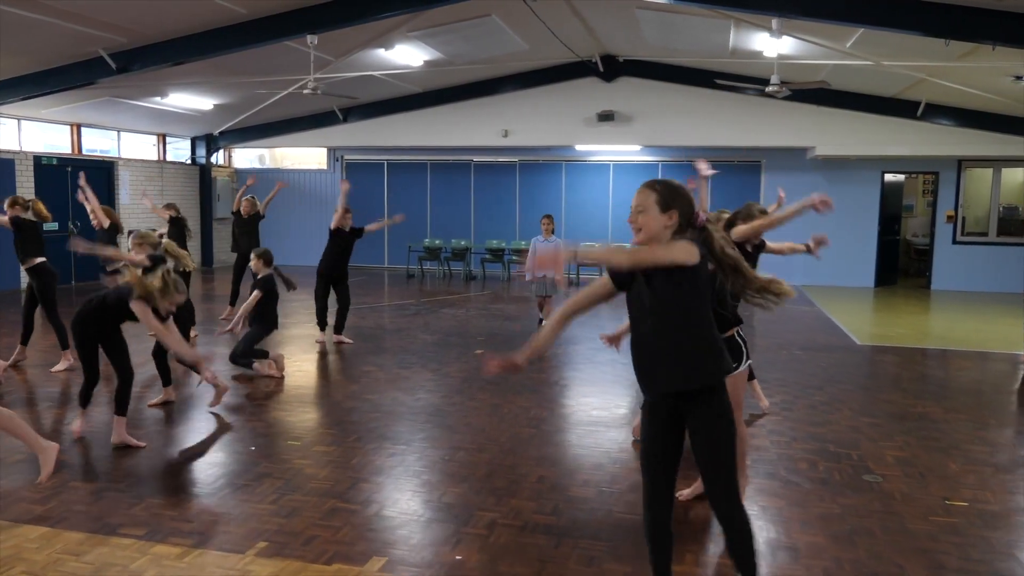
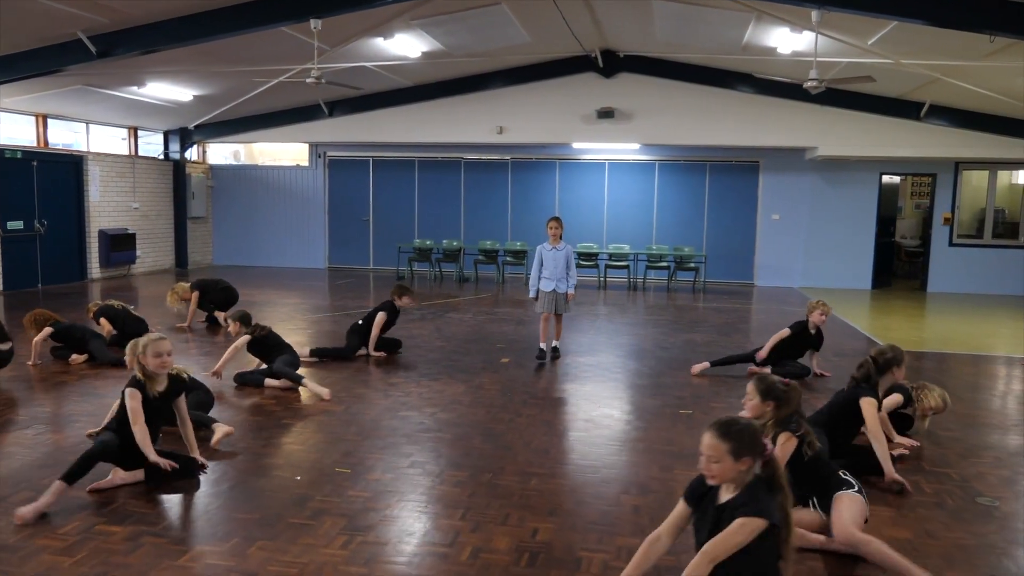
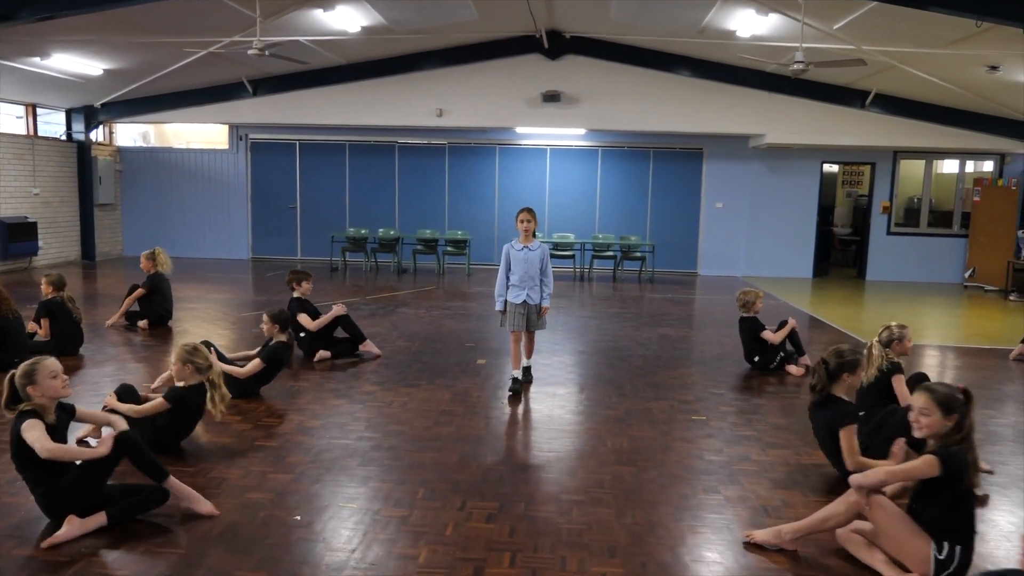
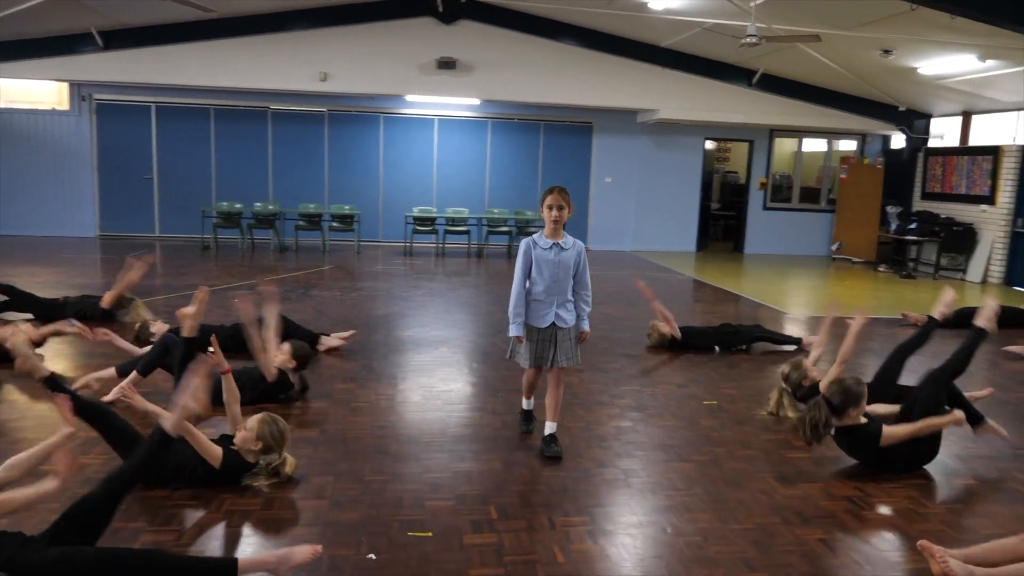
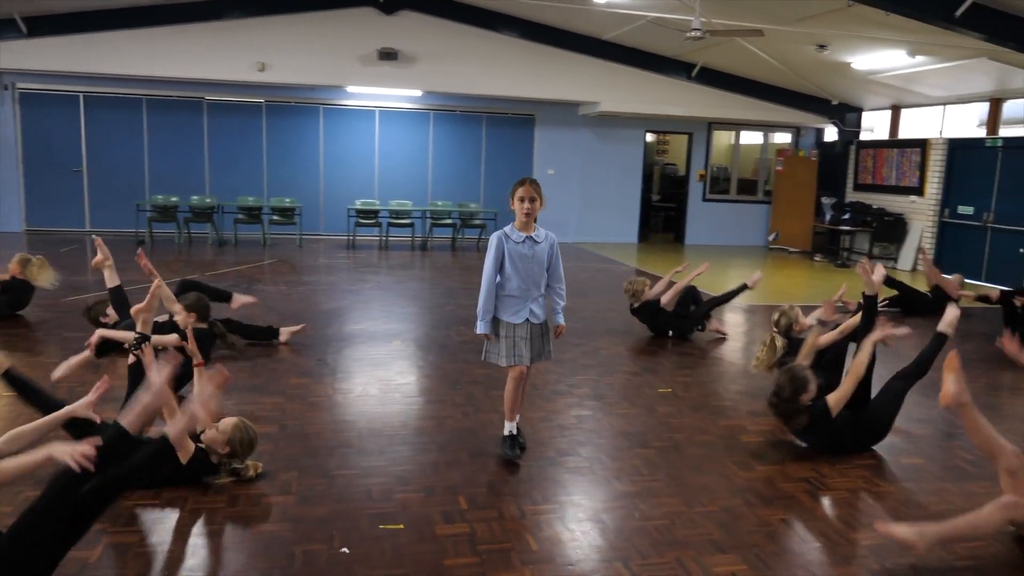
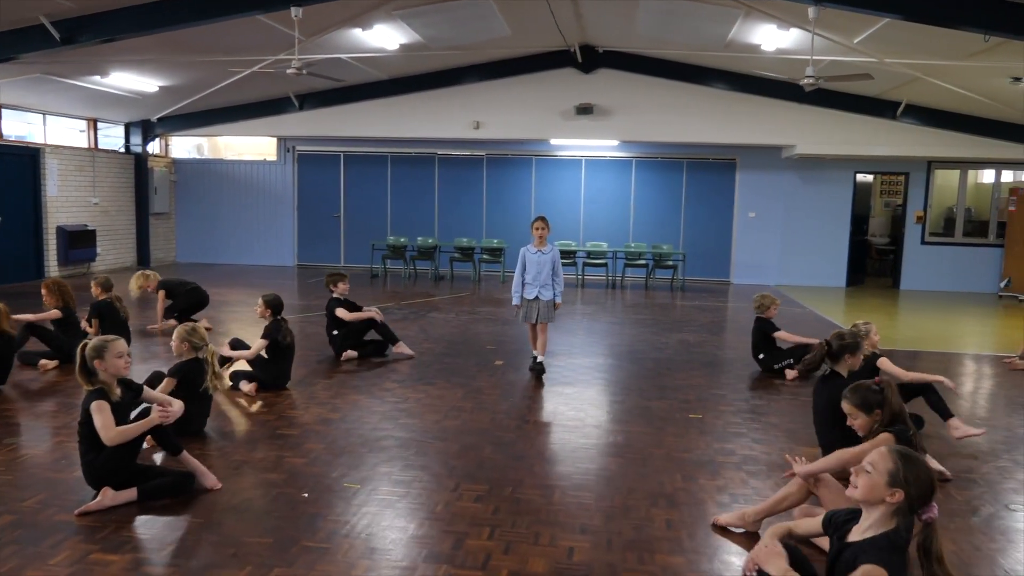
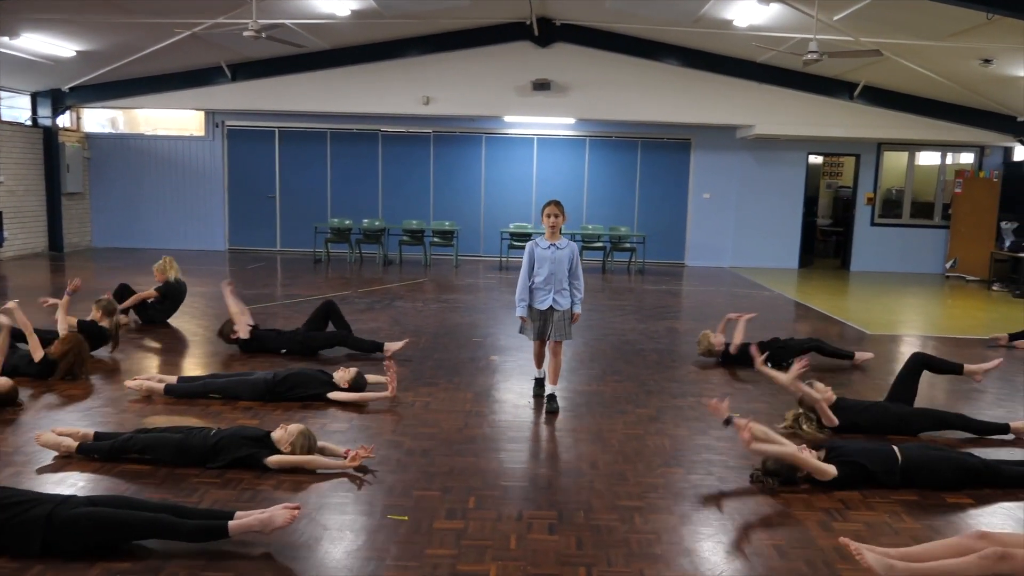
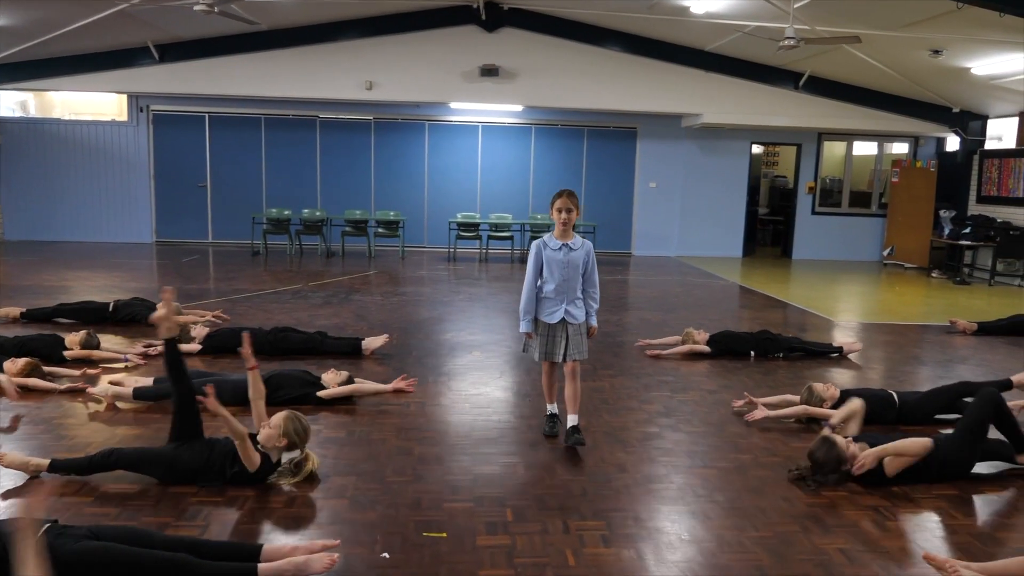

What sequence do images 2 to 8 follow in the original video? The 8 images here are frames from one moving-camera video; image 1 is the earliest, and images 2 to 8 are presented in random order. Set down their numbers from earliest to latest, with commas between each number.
2, 6, 3, 7, 8, 4, 5
